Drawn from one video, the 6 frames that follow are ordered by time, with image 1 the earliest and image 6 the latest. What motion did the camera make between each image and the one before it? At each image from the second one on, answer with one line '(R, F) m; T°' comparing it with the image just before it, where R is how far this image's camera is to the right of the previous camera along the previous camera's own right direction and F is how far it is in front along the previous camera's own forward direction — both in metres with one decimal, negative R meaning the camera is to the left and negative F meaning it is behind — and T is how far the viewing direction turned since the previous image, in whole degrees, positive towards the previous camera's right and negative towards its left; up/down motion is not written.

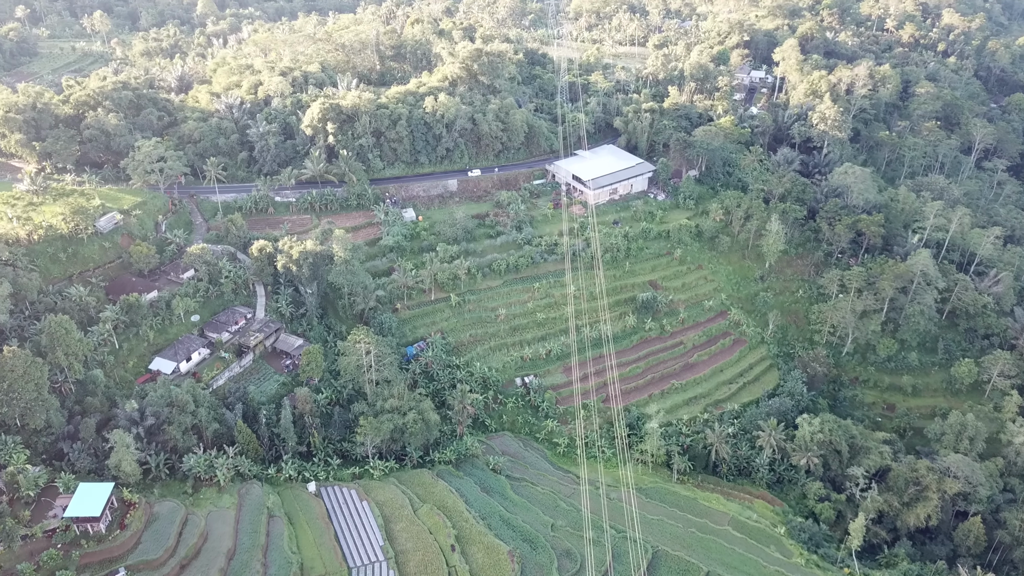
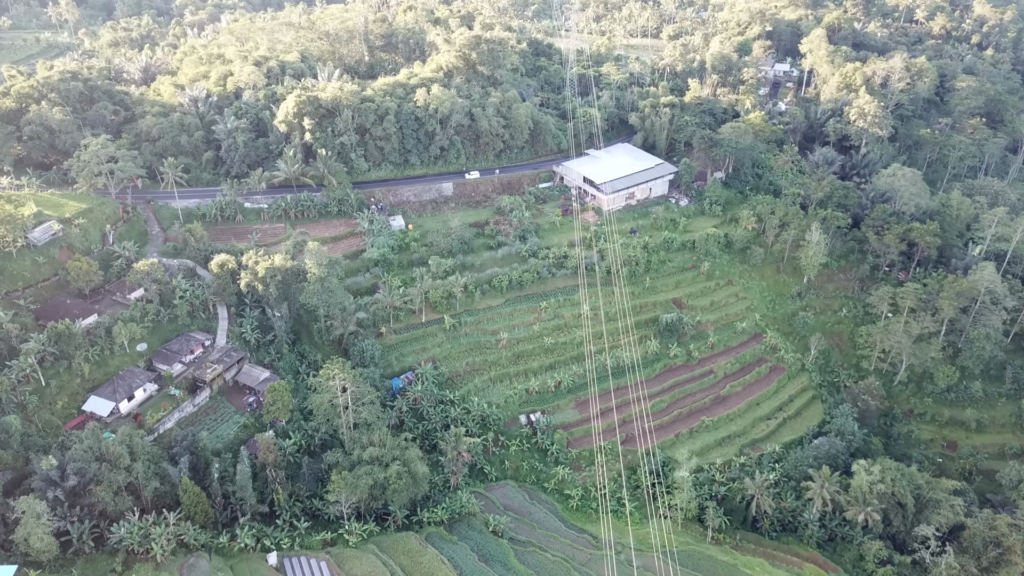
(-0.1, +7.9) m; 0°
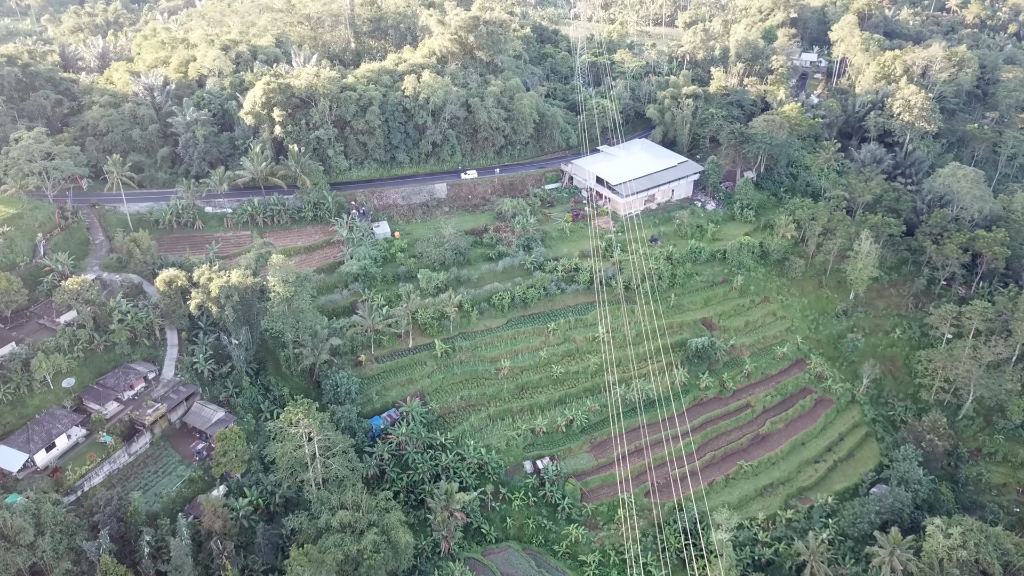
(-0.1, +7.5) m; 0°
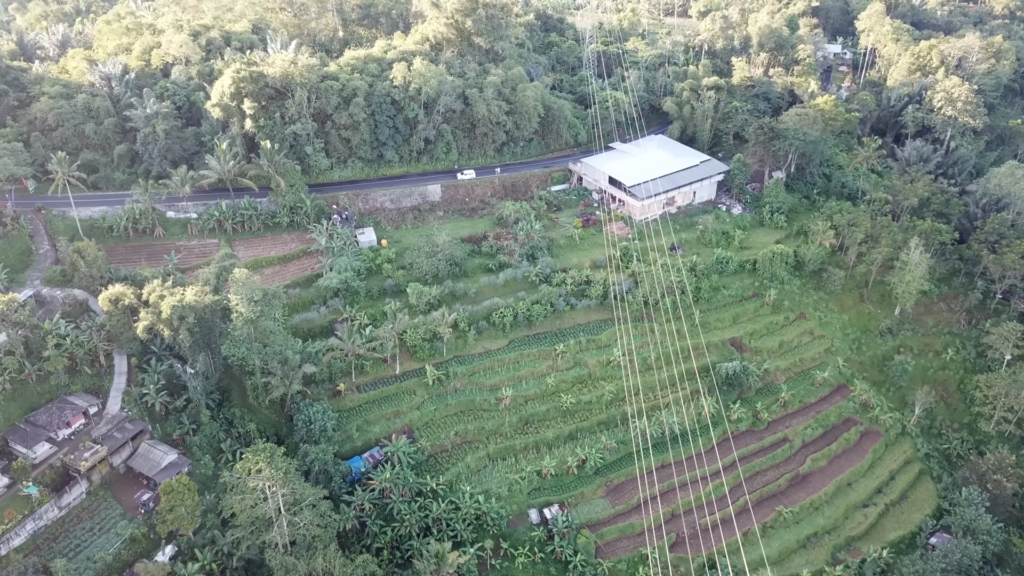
(-0.1, +5.6) m; 0°
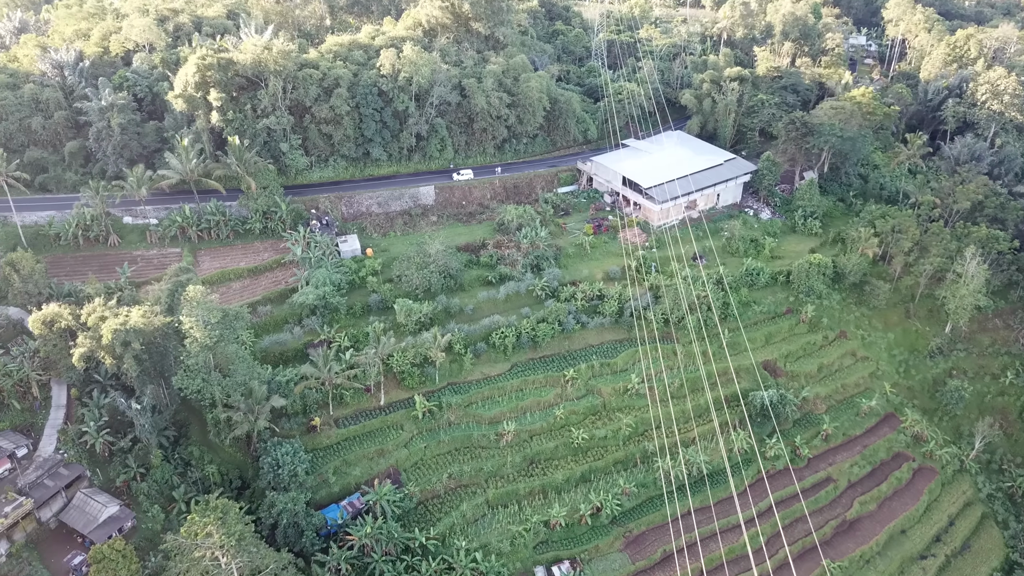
(-0.1, +5.0) m; 0°
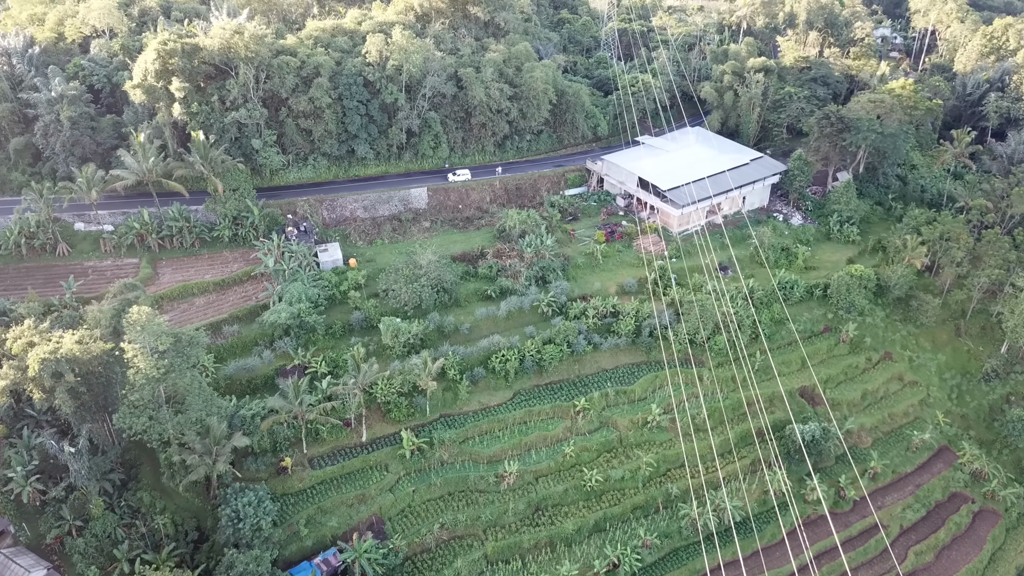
(-0.1, +4.3) m; 0°
